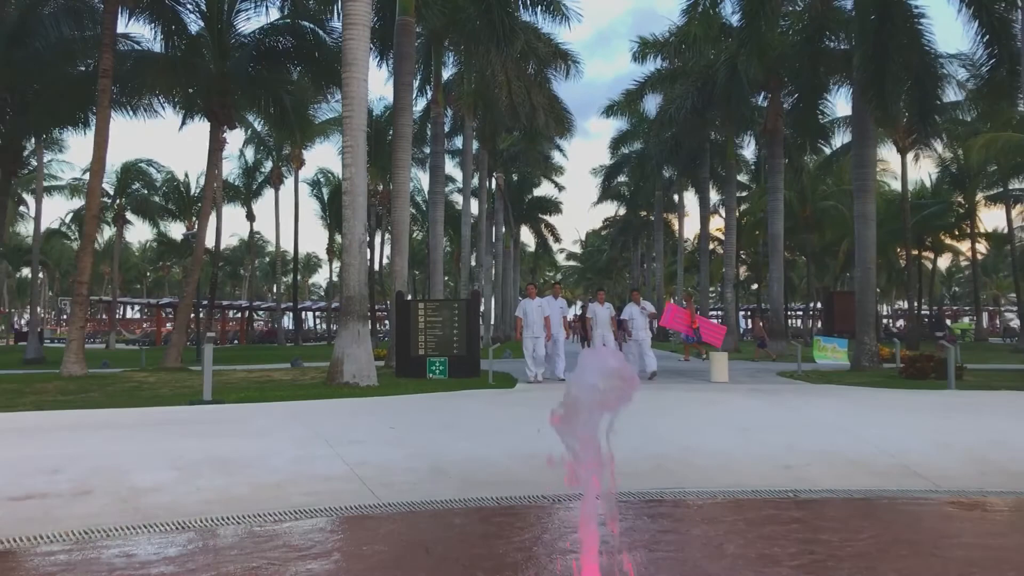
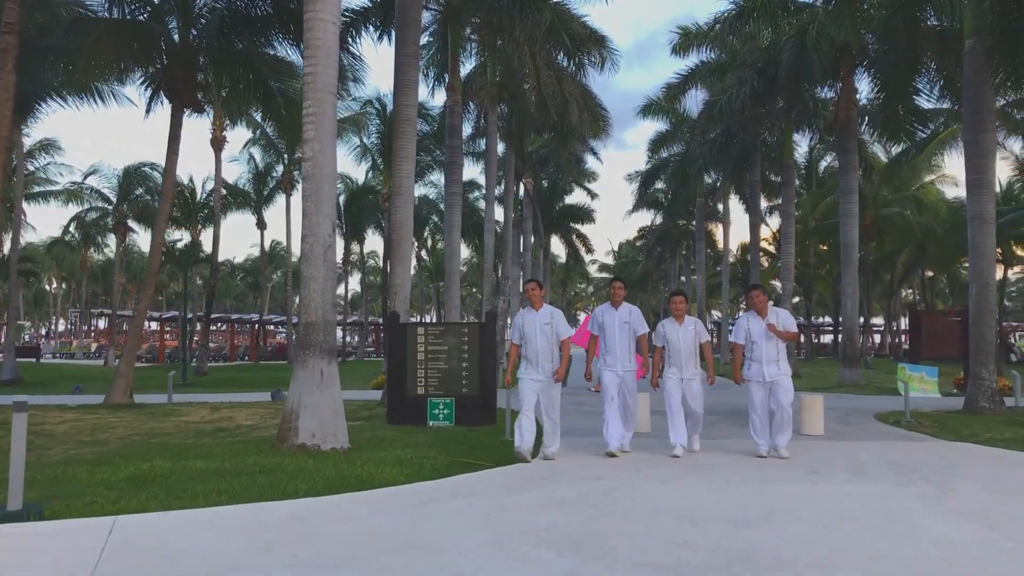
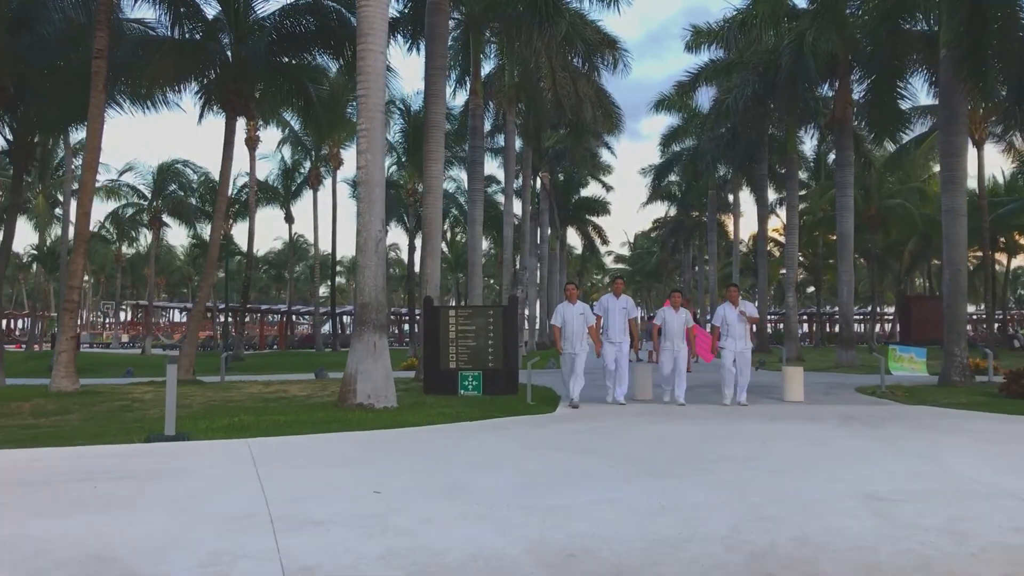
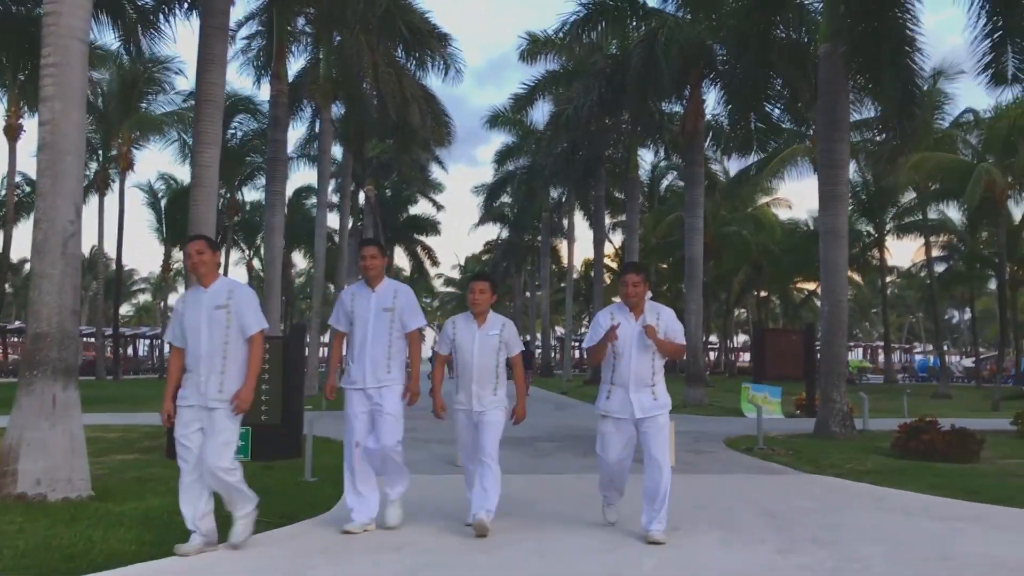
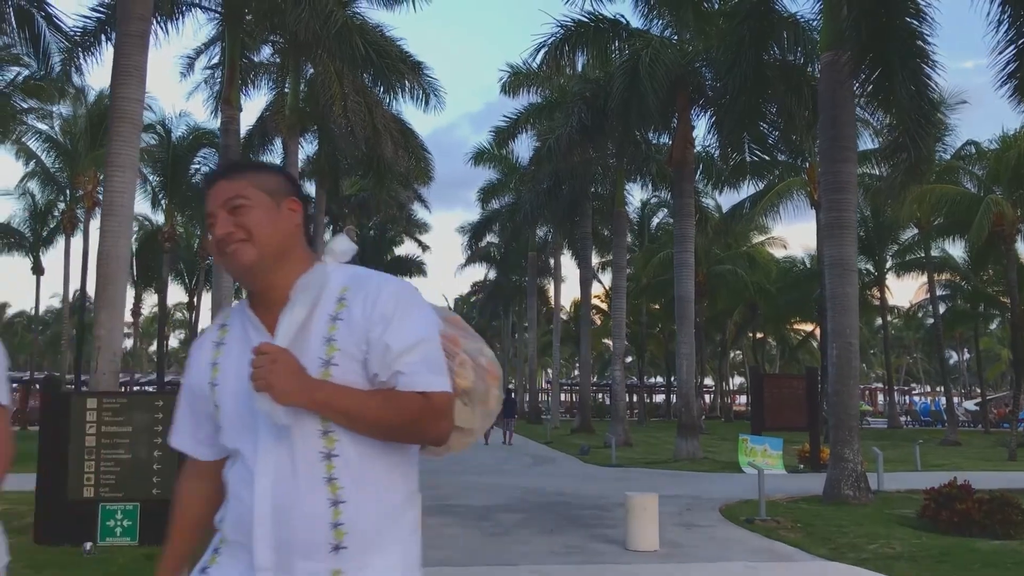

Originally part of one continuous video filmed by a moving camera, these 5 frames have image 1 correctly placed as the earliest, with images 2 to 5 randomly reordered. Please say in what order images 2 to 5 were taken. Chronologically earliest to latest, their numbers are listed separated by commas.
3, 2, 4, 5
